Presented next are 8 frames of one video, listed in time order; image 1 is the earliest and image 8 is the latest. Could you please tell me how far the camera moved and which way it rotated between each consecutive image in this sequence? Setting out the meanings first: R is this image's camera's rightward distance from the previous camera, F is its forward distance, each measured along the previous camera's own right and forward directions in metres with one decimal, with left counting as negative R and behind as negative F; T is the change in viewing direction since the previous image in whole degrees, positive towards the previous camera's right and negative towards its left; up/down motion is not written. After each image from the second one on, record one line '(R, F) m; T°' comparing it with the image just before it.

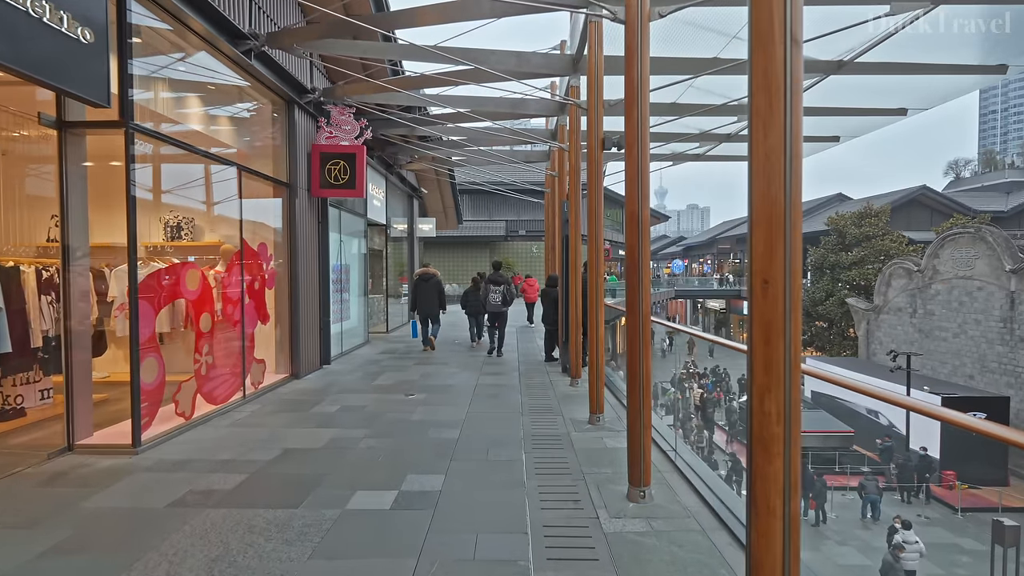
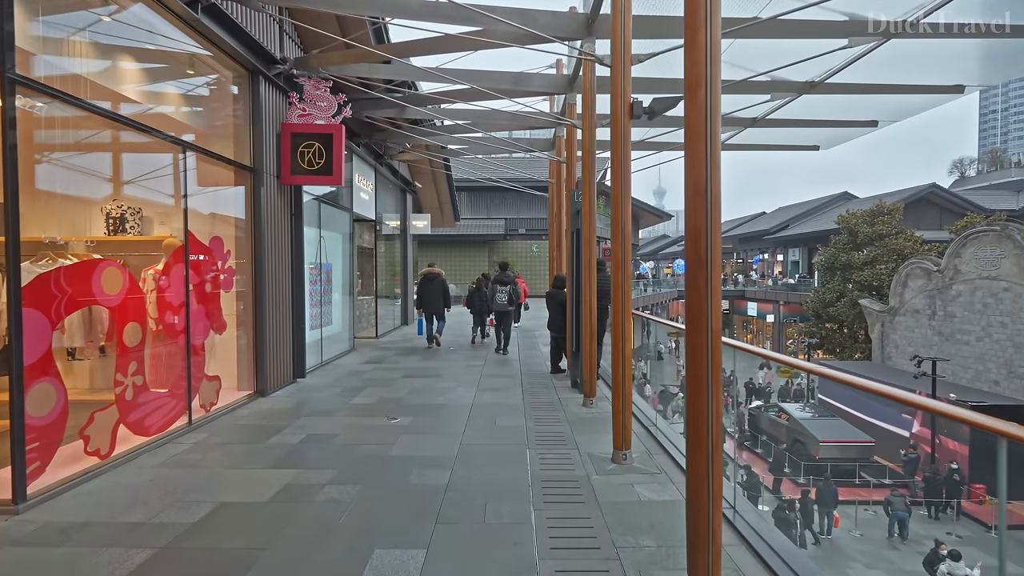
(0.0, +1.1) m; 0°
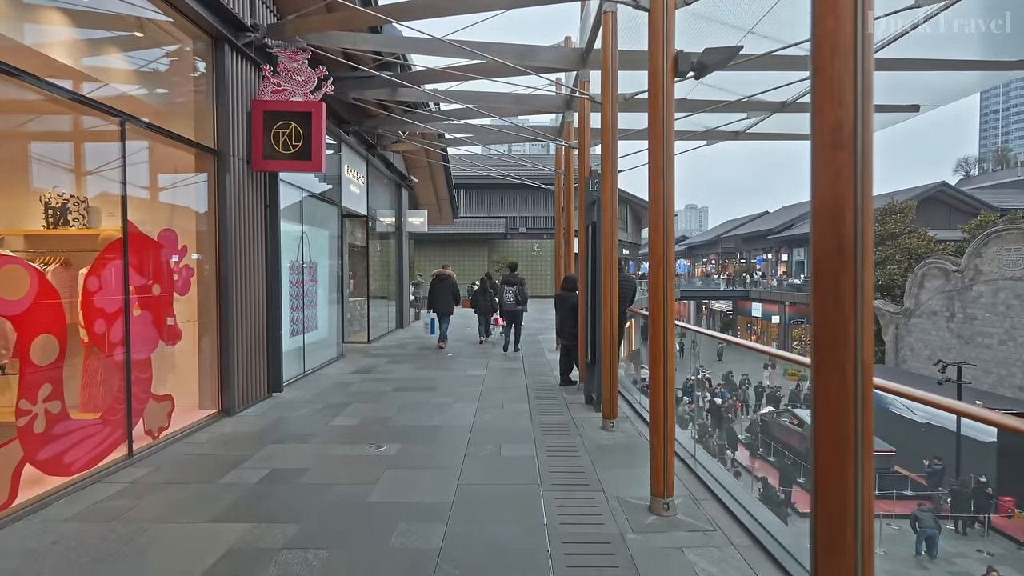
(-0.1, +0.9) m; 0°
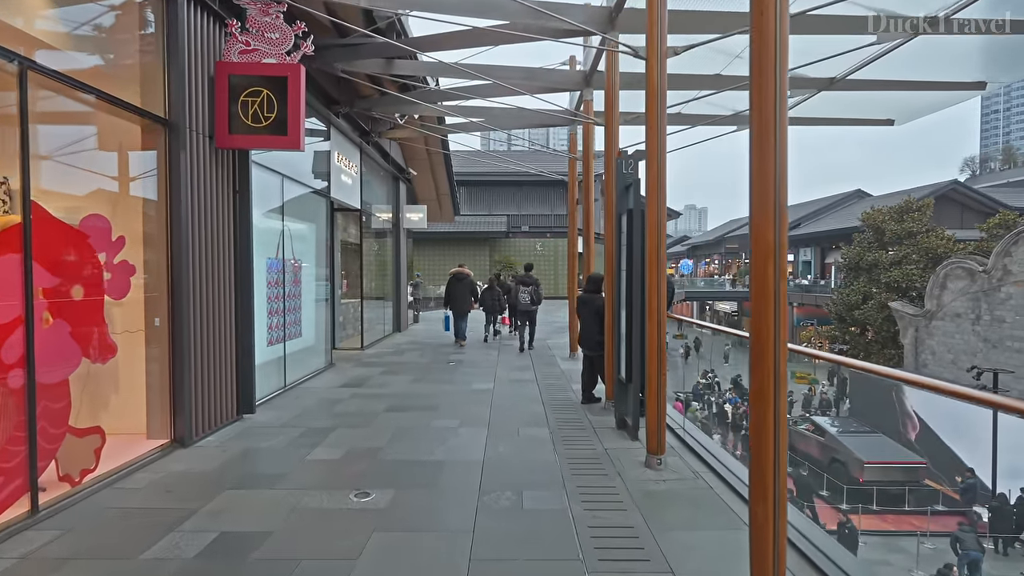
(-0.2, +1.1) m; 0°
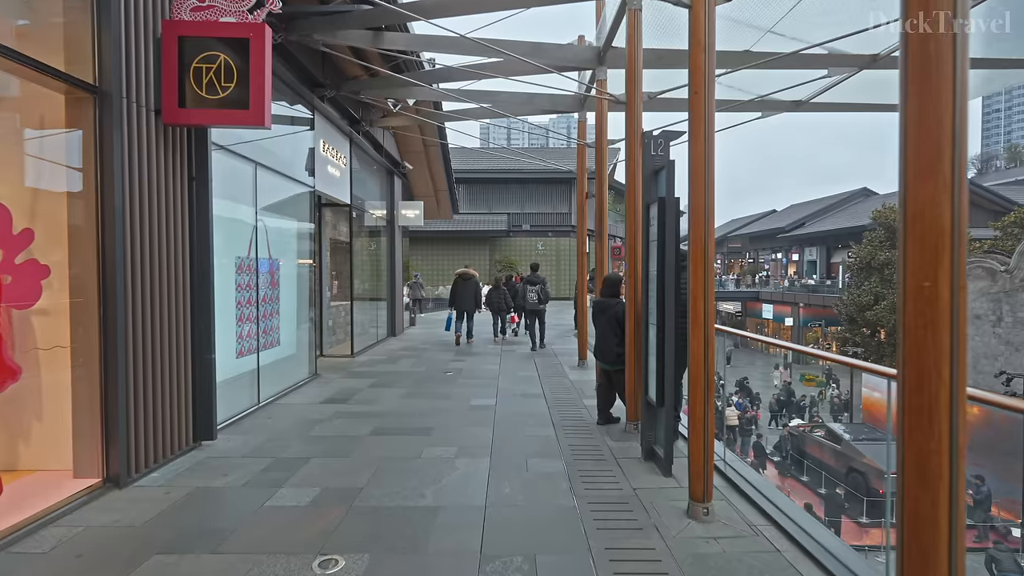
(-0.1, +0.9) m; 0°
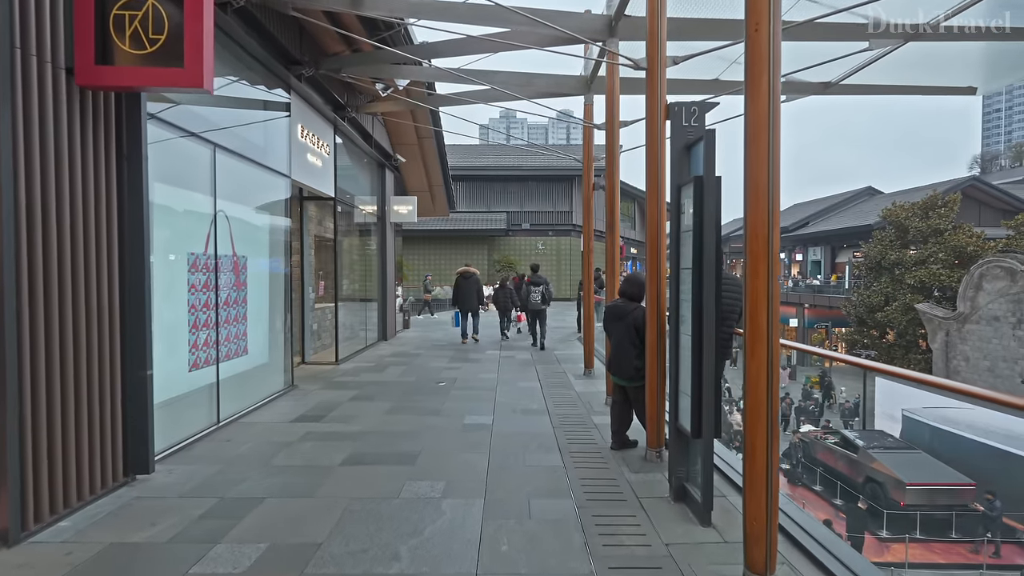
(0.0, +0.8) m; 0°
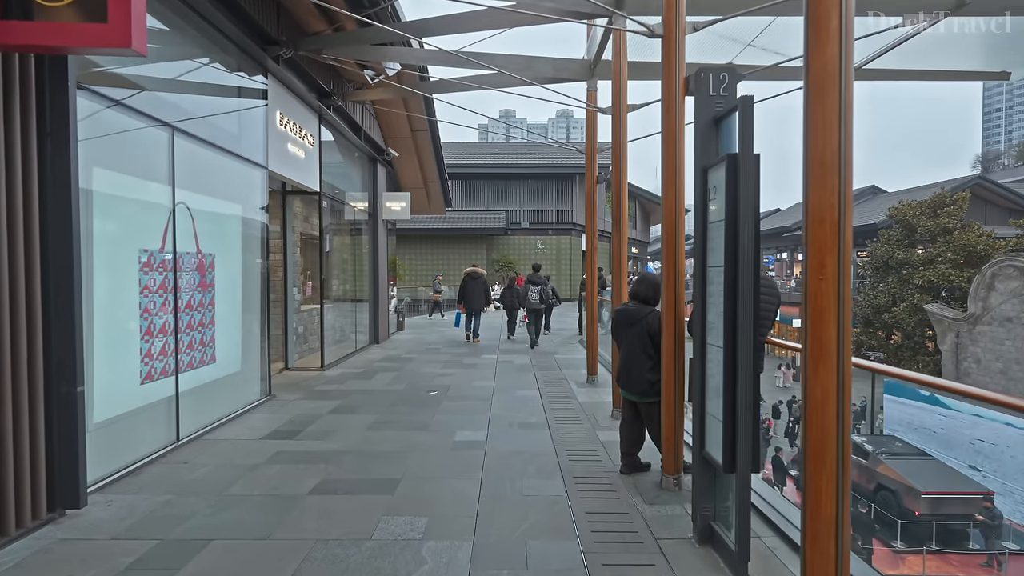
(0.0, +0.6) m; 0°
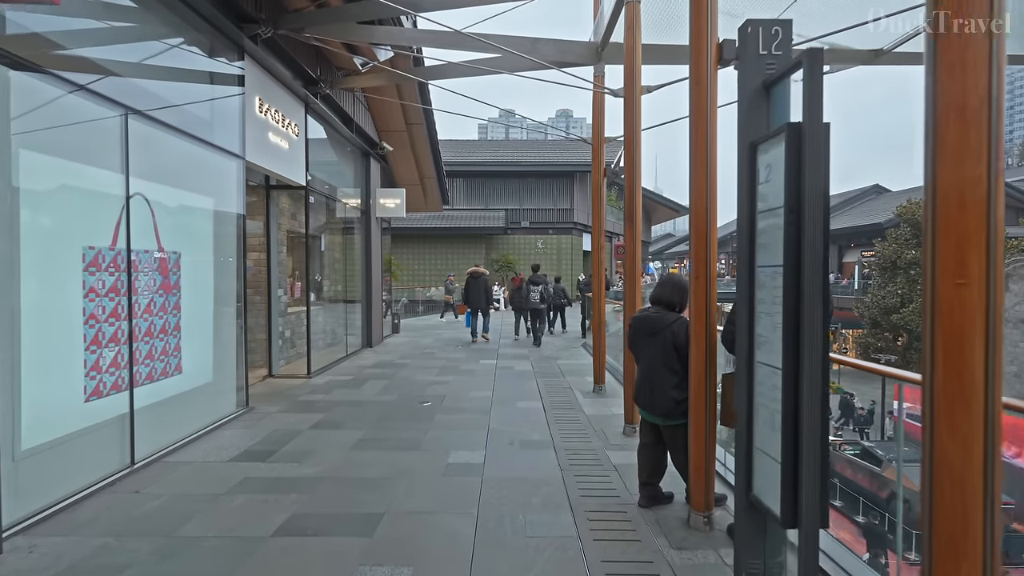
(0.0, +0.6) m; 0°
